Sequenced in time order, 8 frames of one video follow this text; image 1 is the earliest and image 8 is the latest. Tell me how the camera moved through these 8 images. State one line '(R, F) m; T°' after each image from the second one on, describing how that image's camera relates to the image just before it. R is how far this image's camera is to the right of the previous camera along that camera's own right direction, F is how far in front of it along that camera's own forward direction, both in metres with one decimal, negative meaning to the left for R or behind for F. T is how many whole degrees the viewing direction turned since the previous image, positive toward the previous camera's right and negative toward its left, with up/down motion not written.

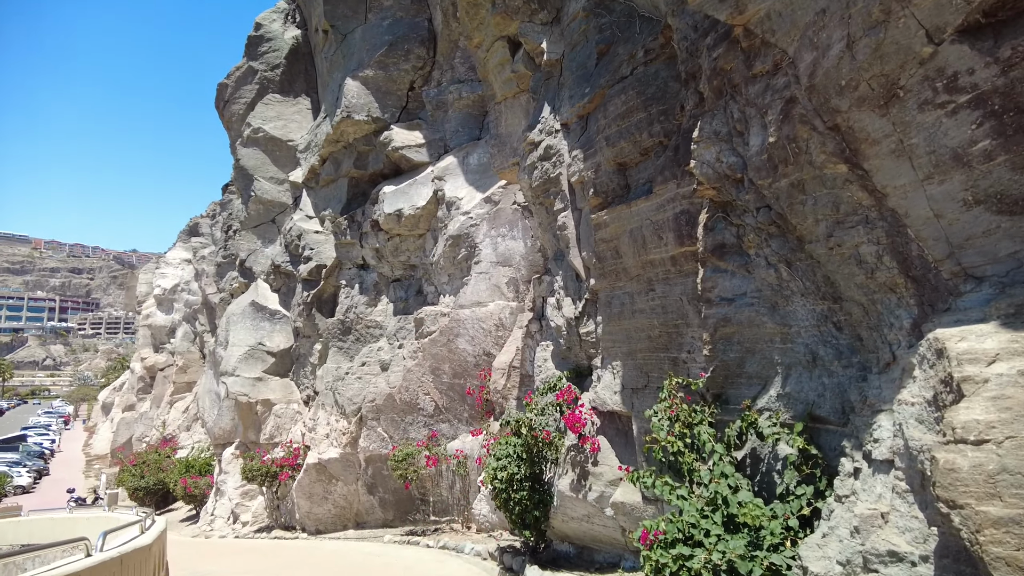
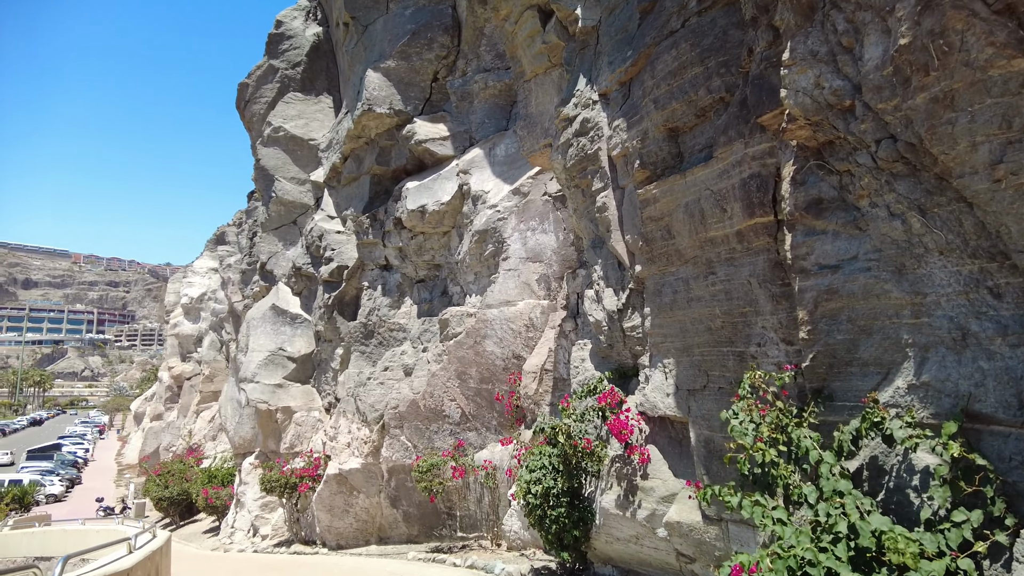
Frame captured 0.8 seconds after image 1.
(-0.1, +1.0) m; -2°
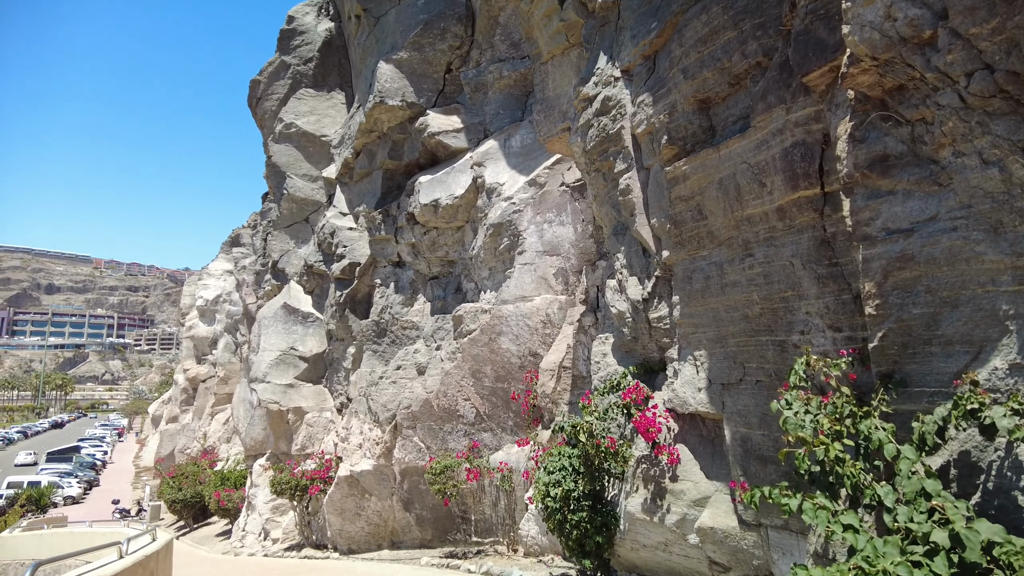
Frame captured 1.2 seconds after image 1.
(0.0, +0.5) m; -1°
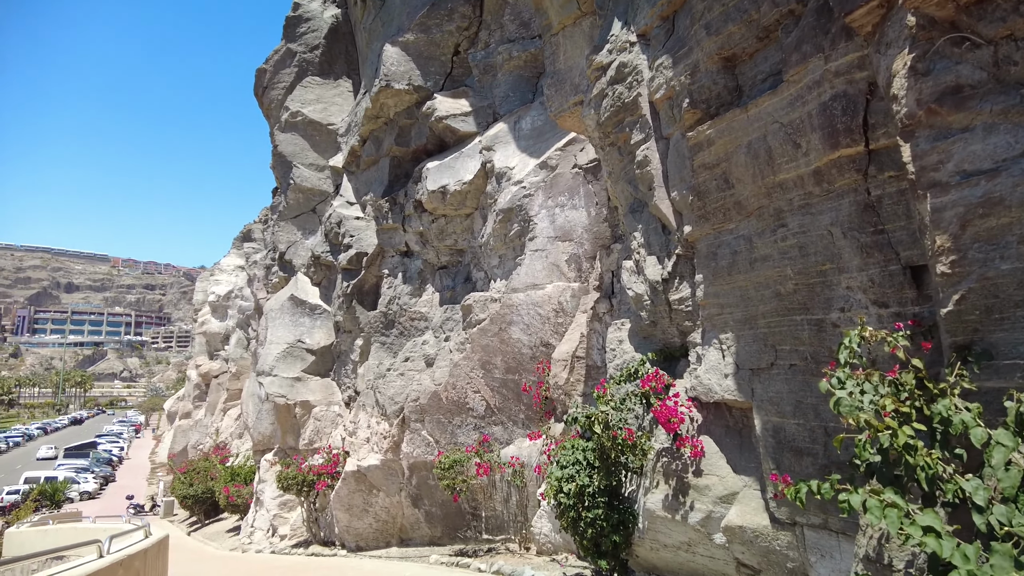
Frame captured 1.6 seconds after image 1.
(+0.1, +0.5) m; -1°
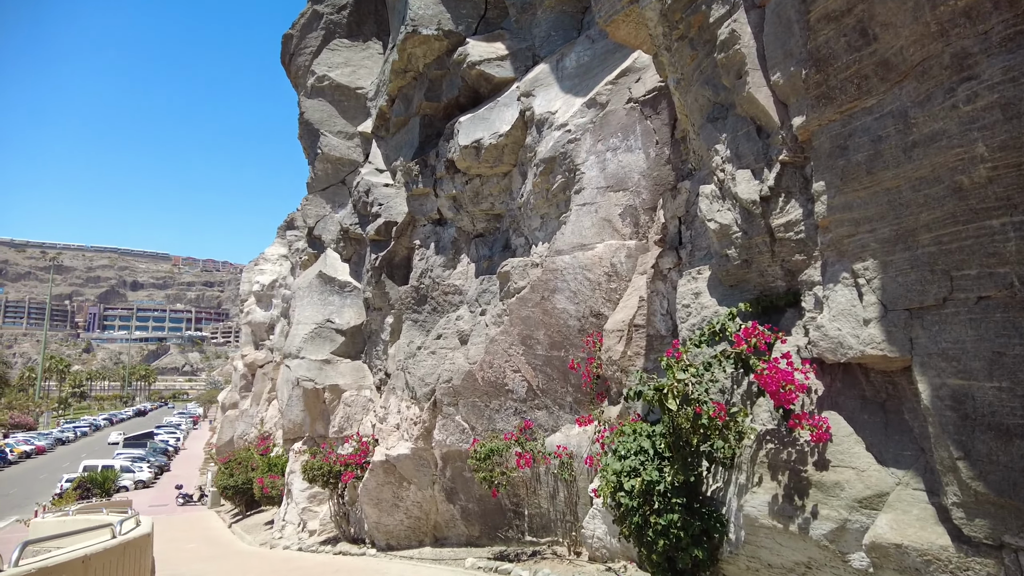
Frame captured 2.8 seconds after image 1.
(+0.1, +1.8) m; -4°
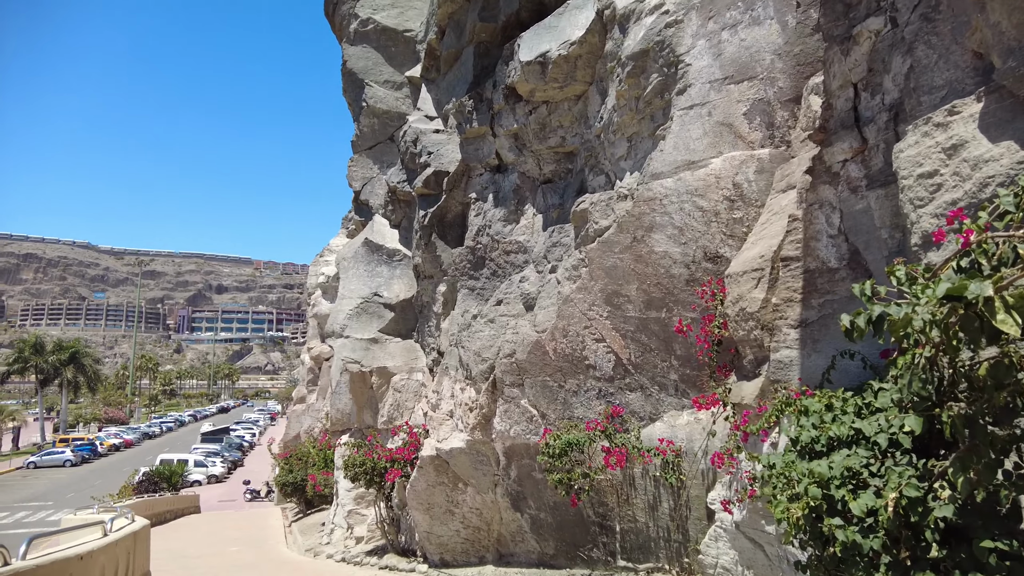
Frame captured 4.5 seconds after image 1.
(-0.2, +2.8) m; -6°
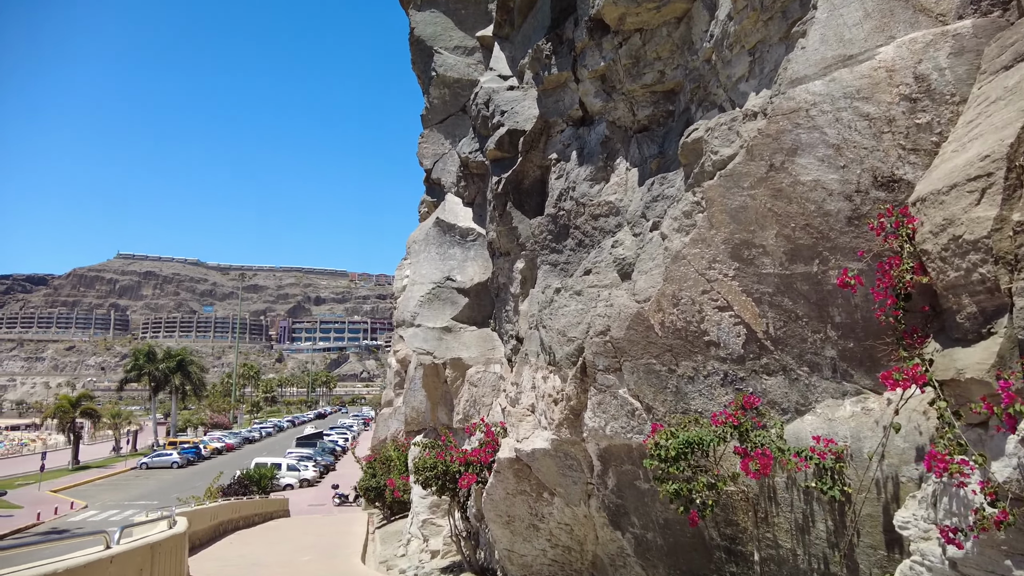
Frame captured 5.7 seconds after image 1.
(-0.1, +1.8) m; -8°
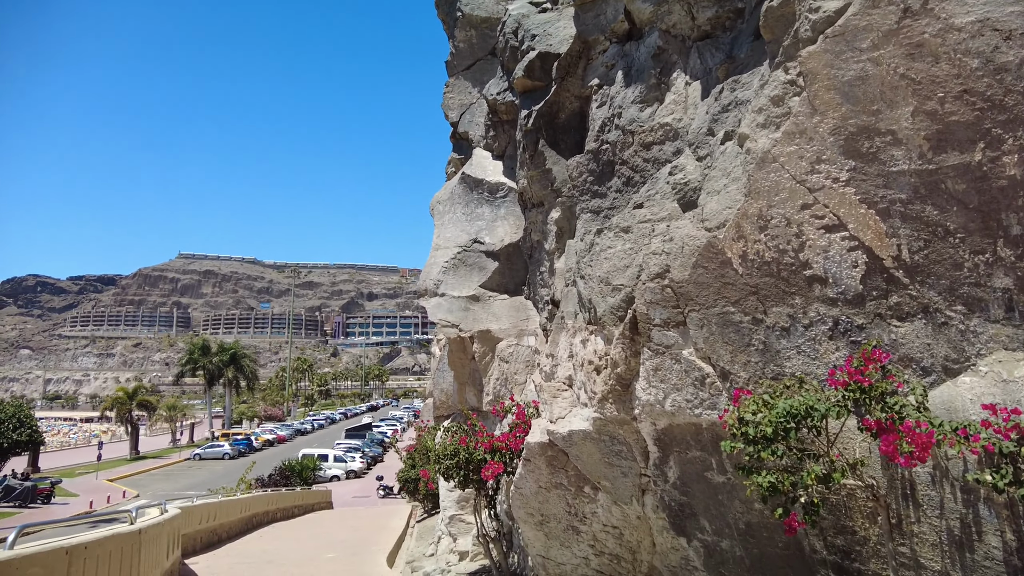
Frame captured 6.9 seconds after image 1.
(+0.2, +1.8) m; -4°
